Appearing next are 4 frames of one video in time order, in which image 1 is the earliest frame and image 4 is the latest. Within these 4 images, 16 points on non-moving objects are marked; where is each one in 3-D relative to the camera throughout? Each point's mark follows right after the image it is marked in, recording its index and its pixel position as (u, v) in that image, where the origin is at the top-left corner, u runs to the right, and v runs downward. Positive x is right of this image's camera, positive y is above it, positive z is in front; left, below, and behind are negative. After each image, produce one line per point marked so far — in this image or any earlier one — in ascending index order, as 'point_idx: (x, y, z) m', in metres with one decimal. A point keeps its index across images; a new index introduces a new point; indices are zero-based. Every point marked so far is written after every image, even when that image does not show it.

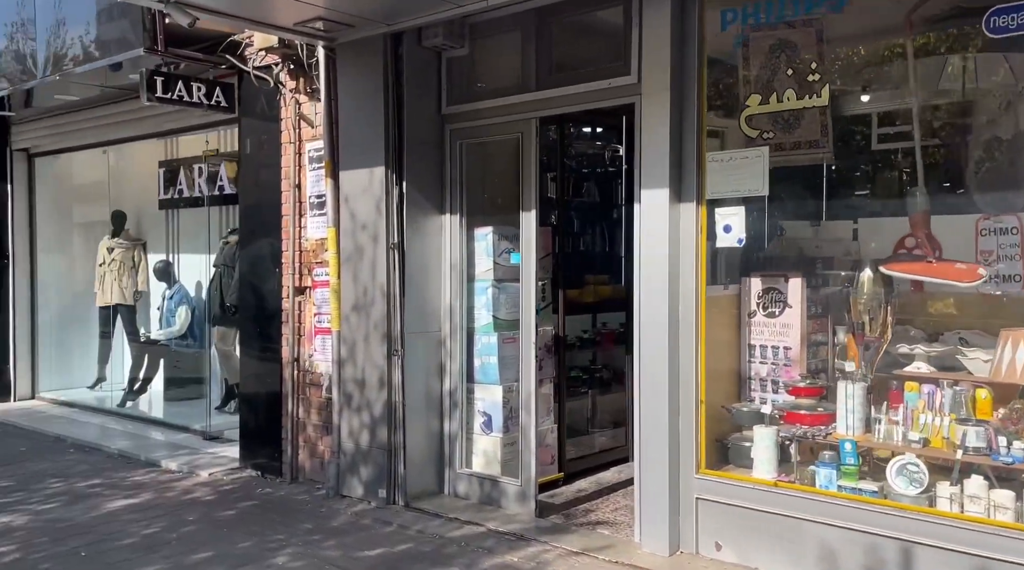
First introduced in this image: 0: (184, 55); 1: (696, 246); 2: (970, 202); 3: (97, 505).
0: (-2.2, +1.5, +6.5) m
1: (+0.8, +0.2, +4.2) m
2: (+1.9, +0.3, +3.9) m
3: (-2.4, -1.3, +5.7) m
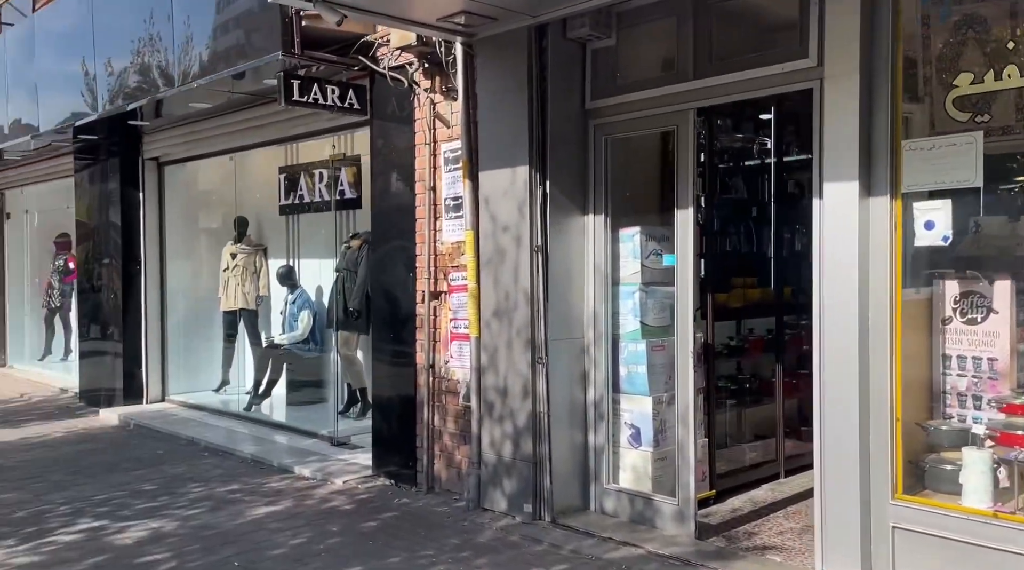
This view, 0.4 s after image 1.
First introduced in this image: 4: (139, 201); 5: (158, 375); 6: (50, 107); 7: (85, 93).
0: (-1.3, +1.5, +6.4) m
1: (+1.4, +0.1, +3.8) m
2: (+2.5, +0.3, +3.4) m
3: (-1.6, -1.3, +5.7) m
4: (-4.4, +1.0, +11.4) m
5: (-4.3, -1.1, +11.7) m
6: (-5.2, +2.0, +11.0) m
7: (-4.4, +2.0, +10.3) m
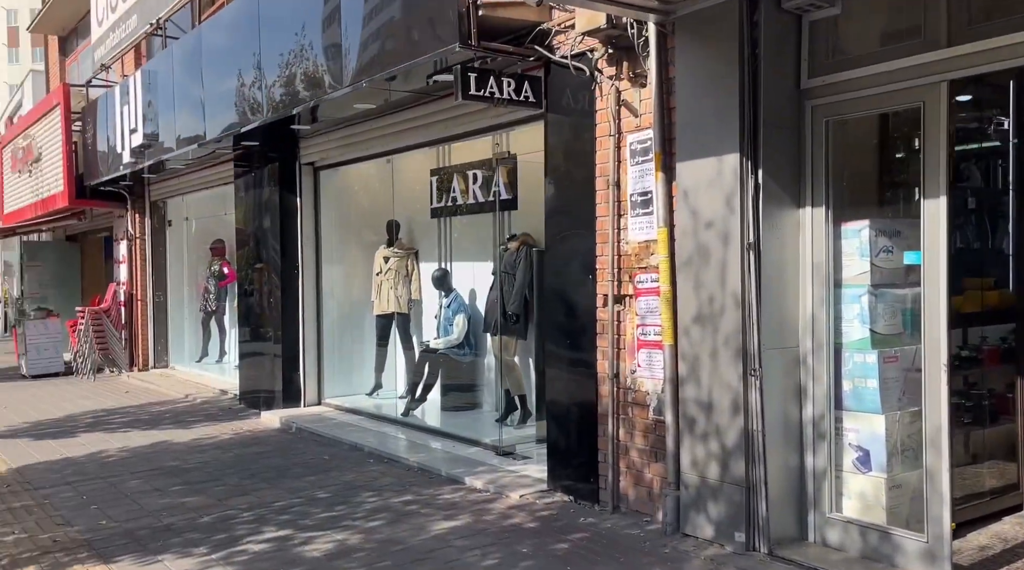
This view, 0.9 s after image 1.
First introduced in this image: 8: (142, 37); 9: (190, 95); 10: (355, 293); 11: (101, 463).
0: (-0.1, +1.5, +6.1) m
1: (+2.2, +0.1, +3.1) m
2: (+3.2, +0.3, +2.6) m
3: (-0.5, -1.3, +5.4) m
4: (-2.5, +0.9, +11.4) m
5: (-2.4, -1.1, +11.7) m
6: (-3.3, +1.9, +11.2) m
7: (-2.7, +2.0, +10.3) m
8: (-5.5, +3.6, +14.3) m
9: (-3.9, +2.3, +11.9) m
10: (-1.9, -0.1, +11.6) m
11: (-3.5, -1.5, +8.4) m
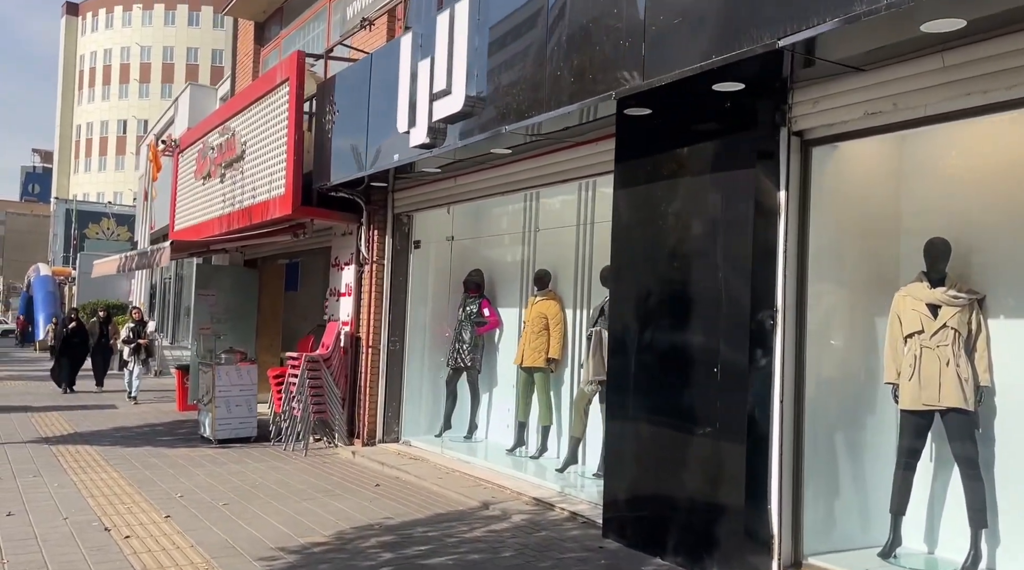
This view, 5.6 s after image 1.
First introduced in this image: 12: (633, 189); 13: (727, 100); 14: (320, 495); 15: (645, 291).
0: (+3.6, +1.3, +1.0) m
1: (+5.6, 0.0, -2.2) m
2: (+6.5, +0.1, -2.8) m
3: (+3.0, -1.5, +0.2) m
4: (+1.7, +0.5, +6.6) m
5: (+1.7, -1.6, +6.7) m
6: (+0.9, +1.6, +6.5) m
7: (+1.4, +1.6, +5.6) m
8: (-0.8, +3.2, +9.8) m
9: (+0.4, +1.9, +7.2) m
10: (+2.2, -0.6, +6.6) m
11: (+0.3, -1.7, +3.5) m
12: (+0.9, +0.7, +7.3) m
13: (+1.4, +1.2, +6.7) m
14: (-1.8, -1.9, +8.8) m
15: (+1.0, -0.1, +7.1) m
